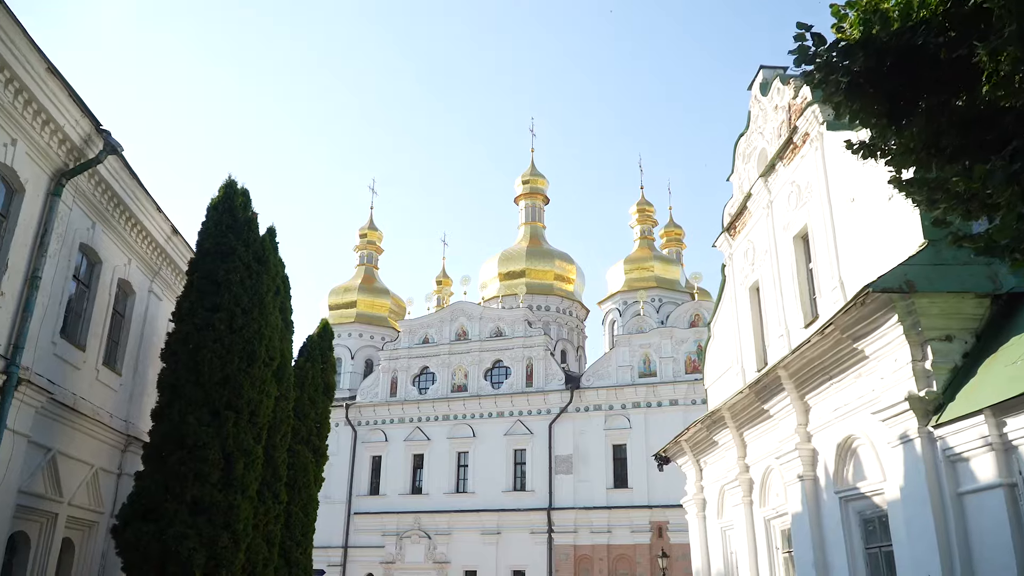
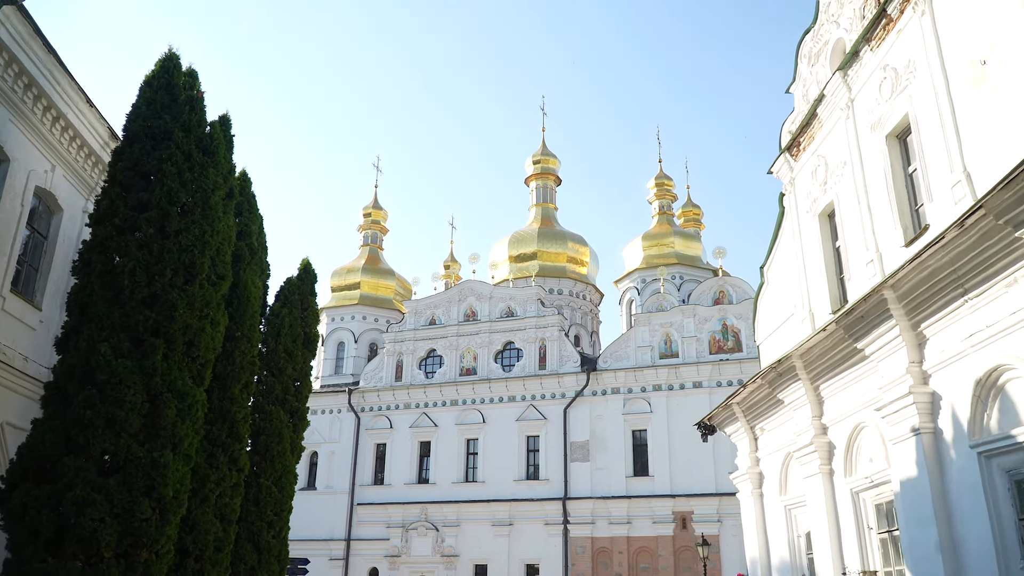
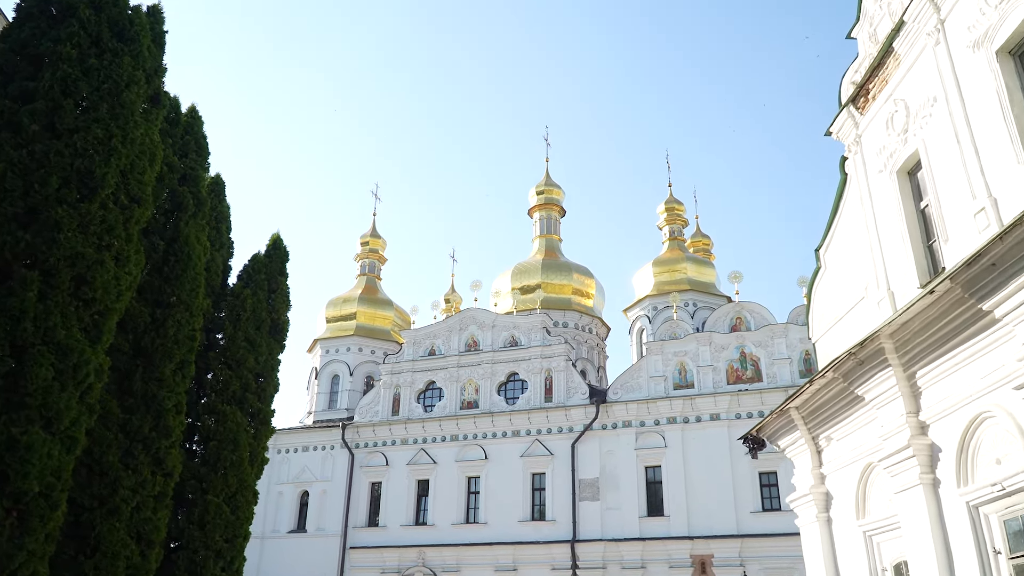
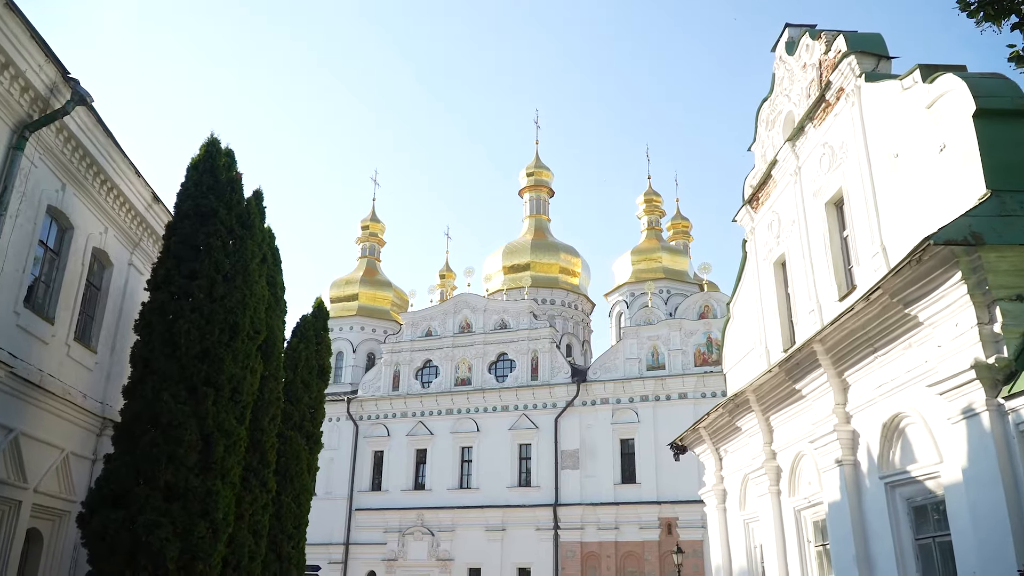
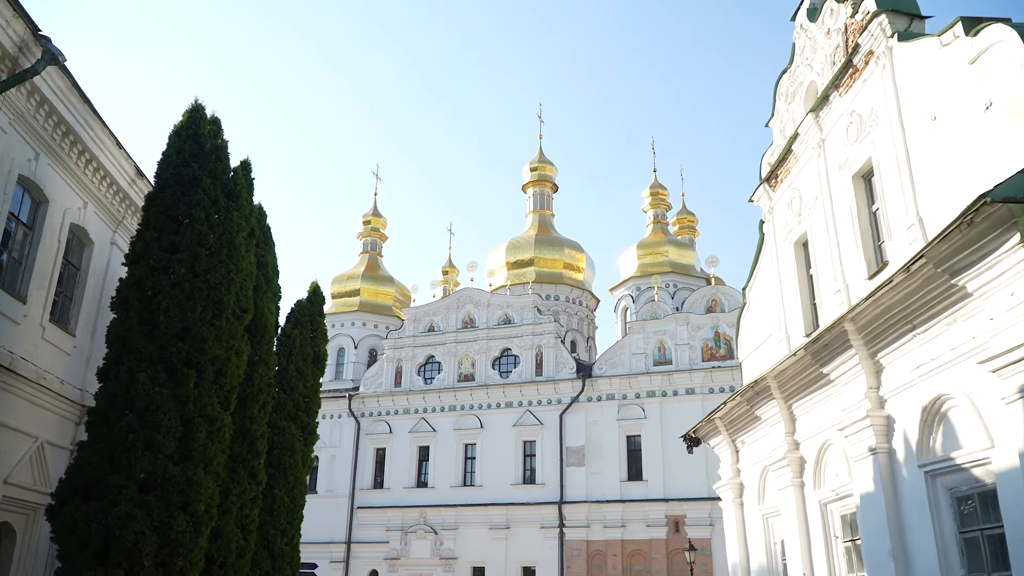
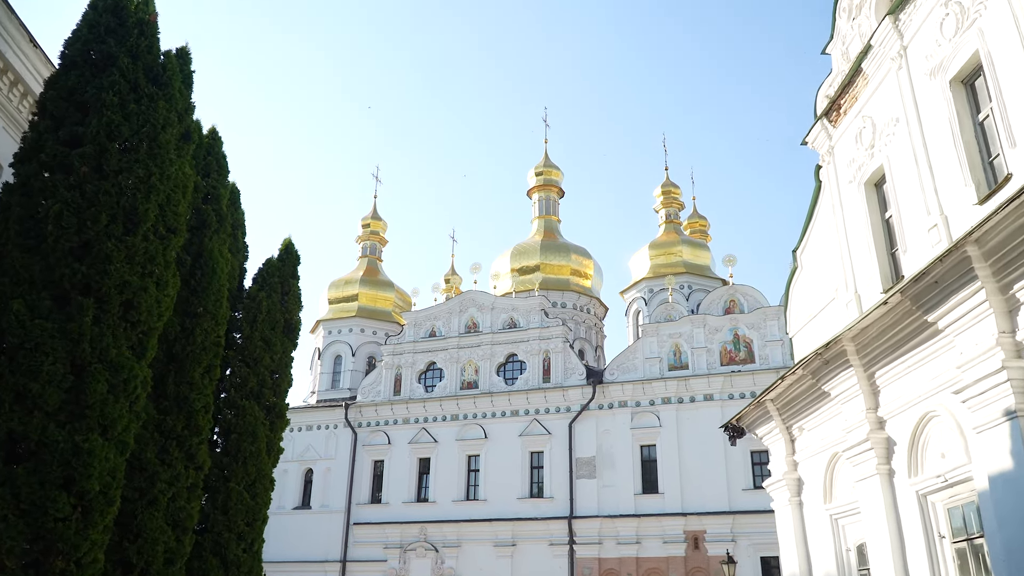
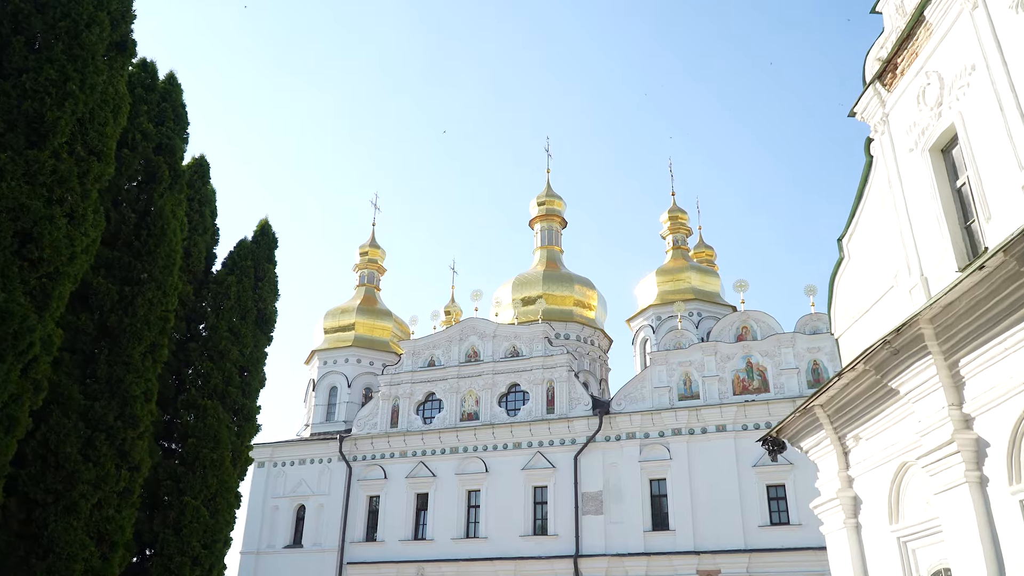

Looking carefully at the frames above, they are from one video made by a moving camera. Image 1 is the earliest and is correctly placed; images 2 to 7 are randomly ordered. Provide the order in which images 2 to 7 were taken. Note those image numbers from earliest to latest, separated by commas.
4, 5, 2, 6, 3, 7
